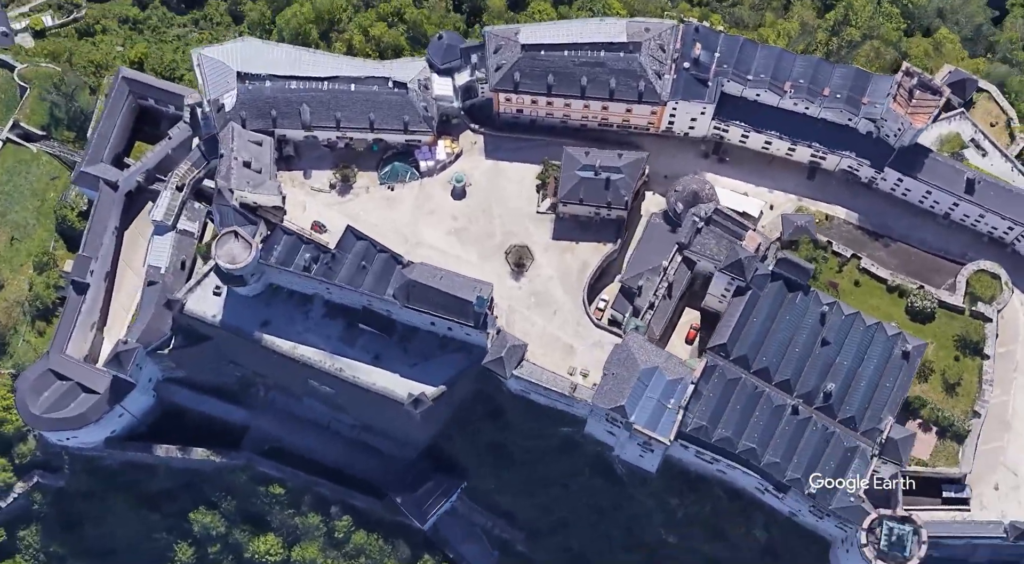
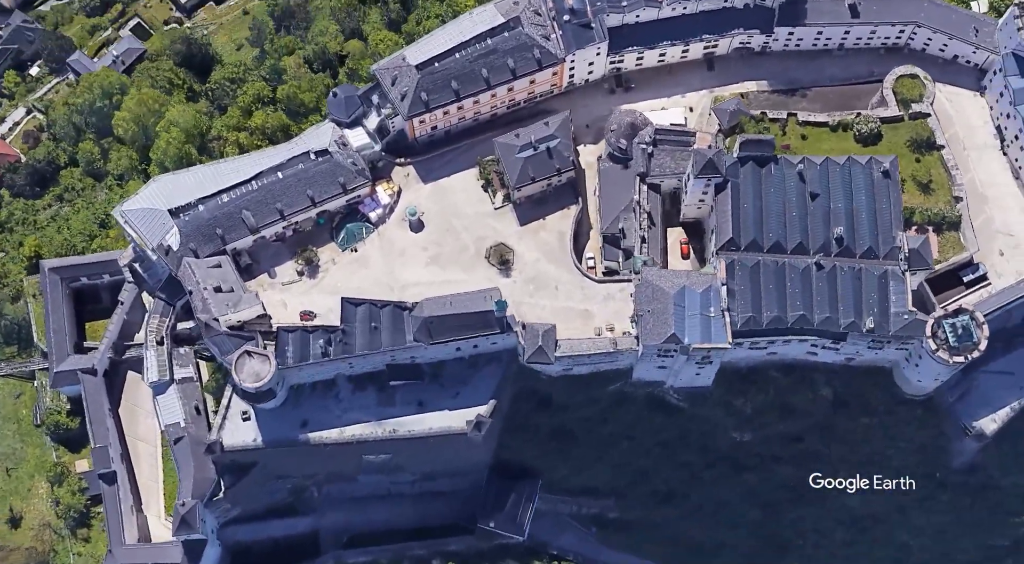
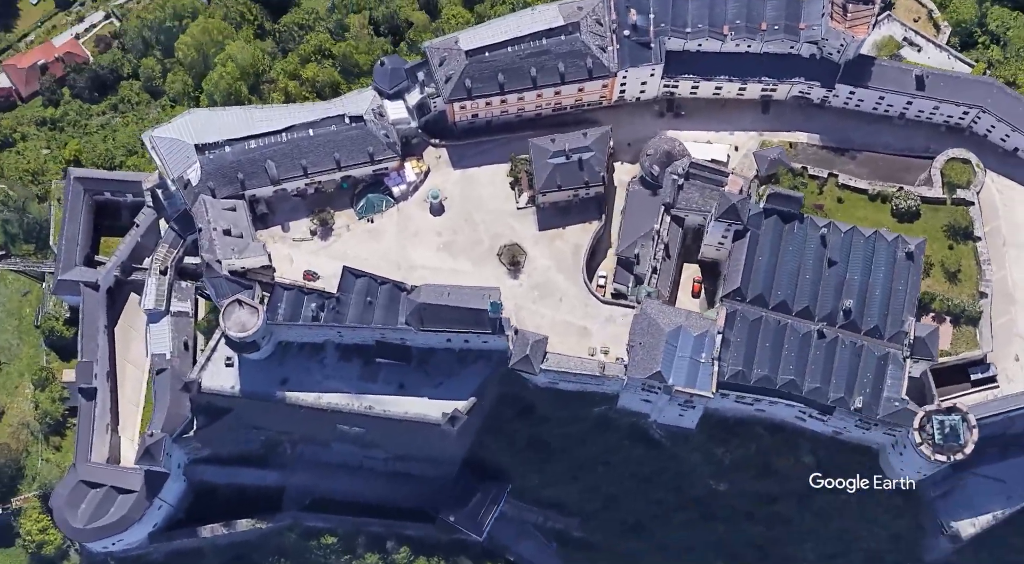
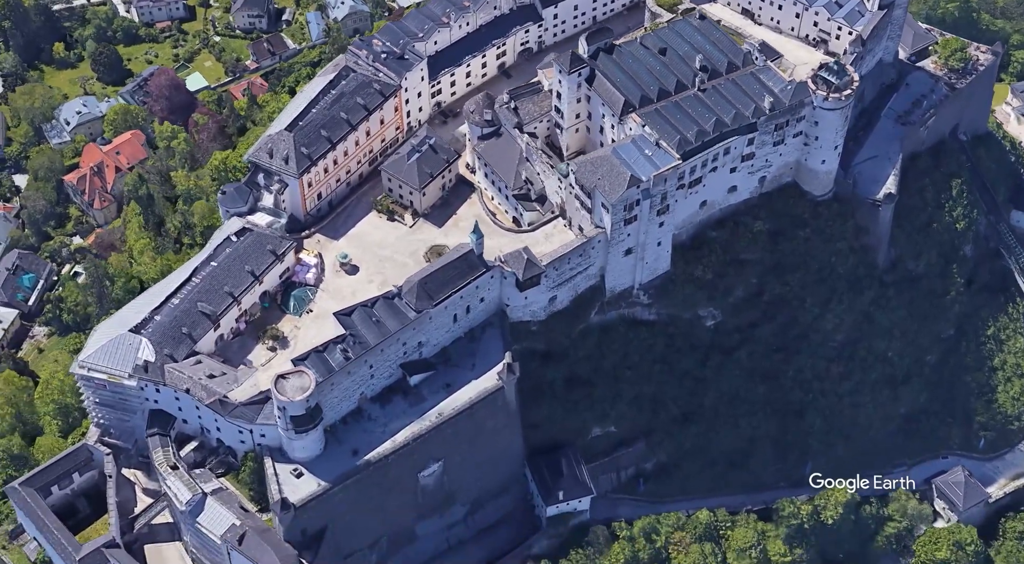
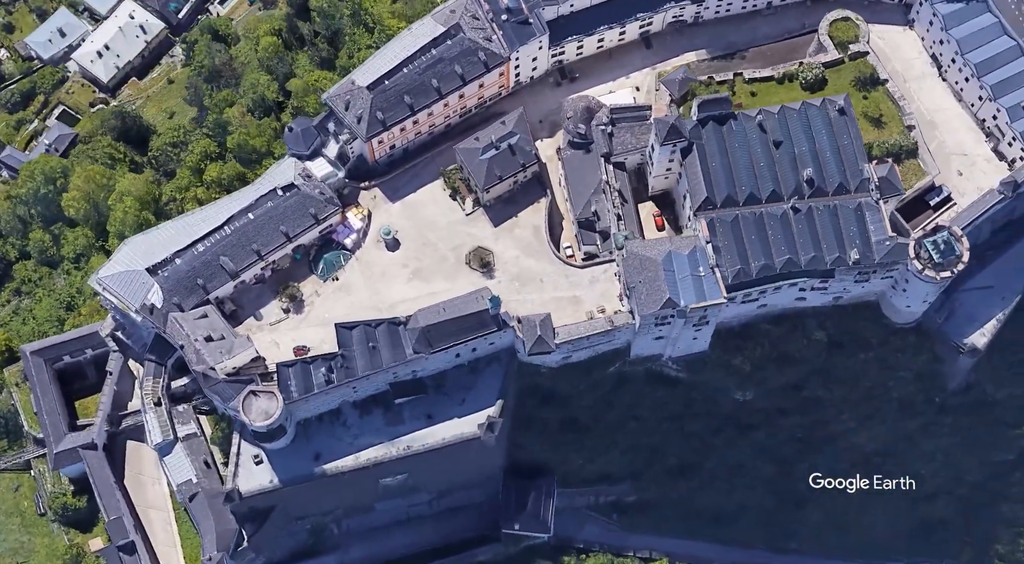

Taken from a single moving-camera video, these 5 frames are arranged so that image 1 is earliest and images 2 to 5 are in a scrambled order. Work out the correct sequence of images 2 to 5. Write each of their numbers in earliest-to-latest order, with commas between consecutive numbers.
3, 2, 5, 4
